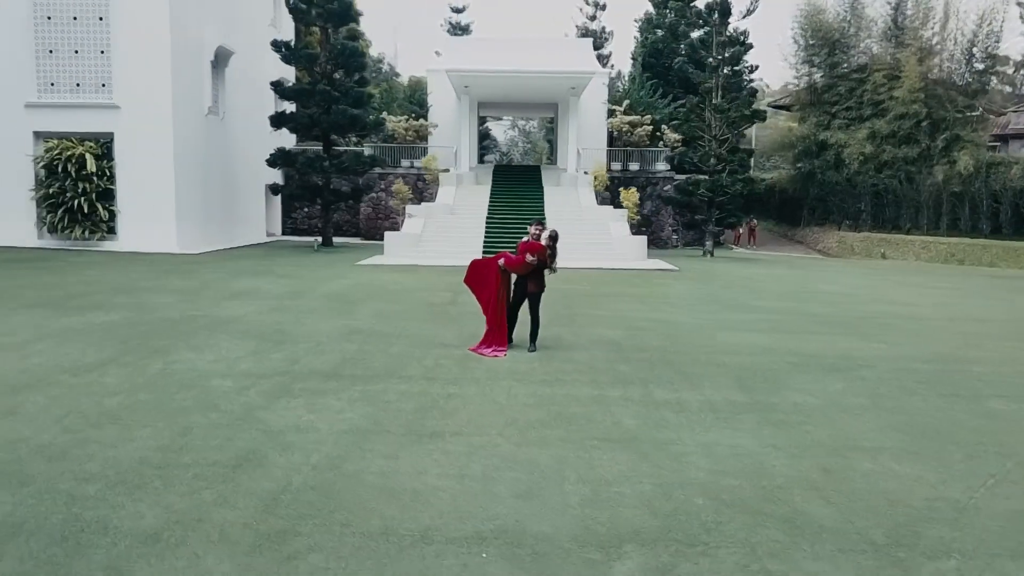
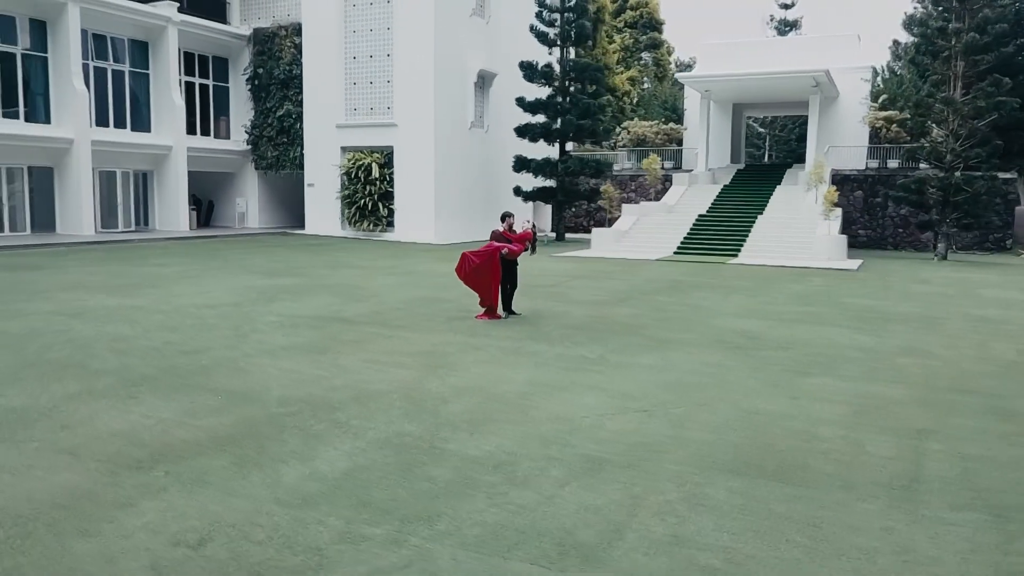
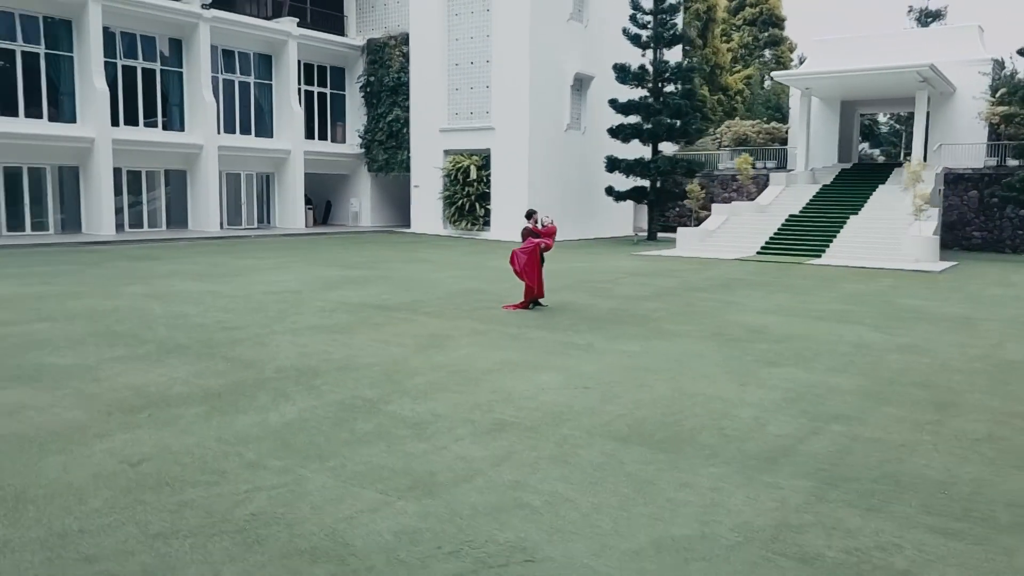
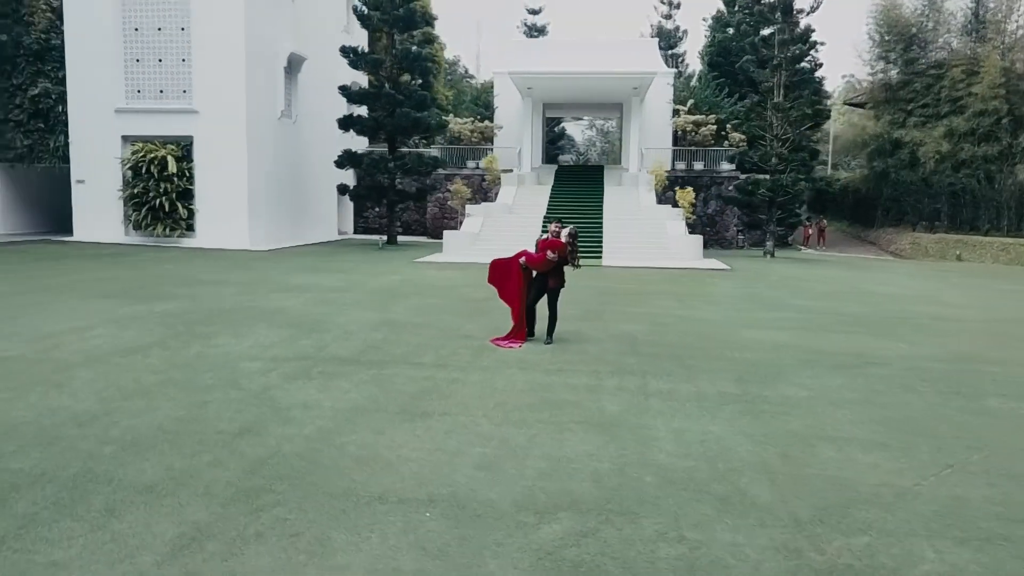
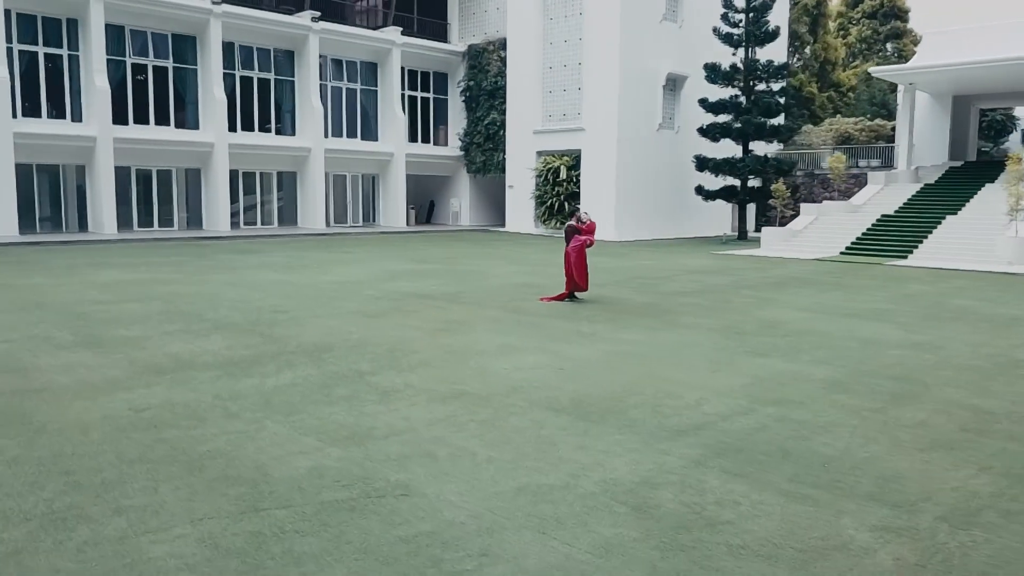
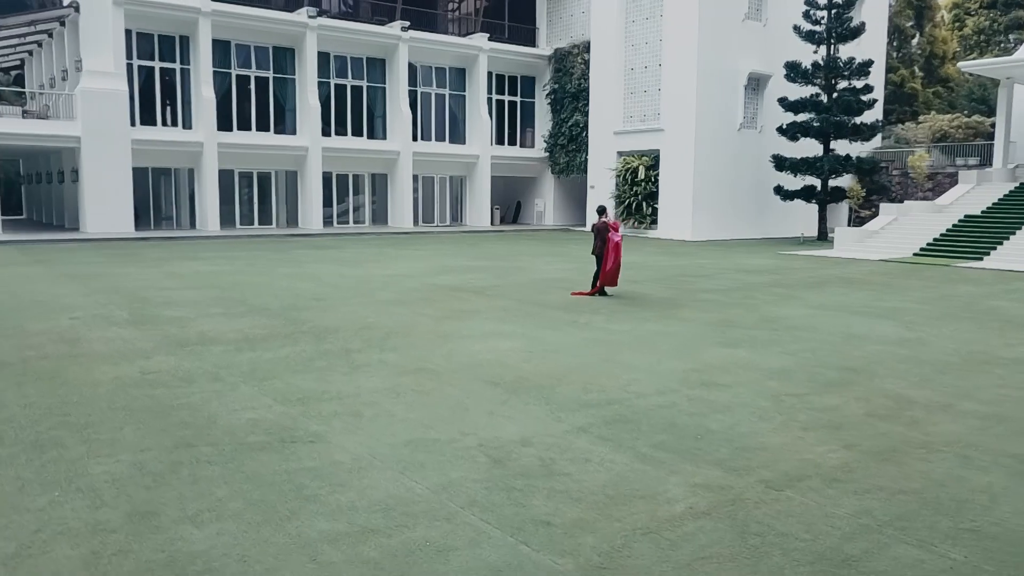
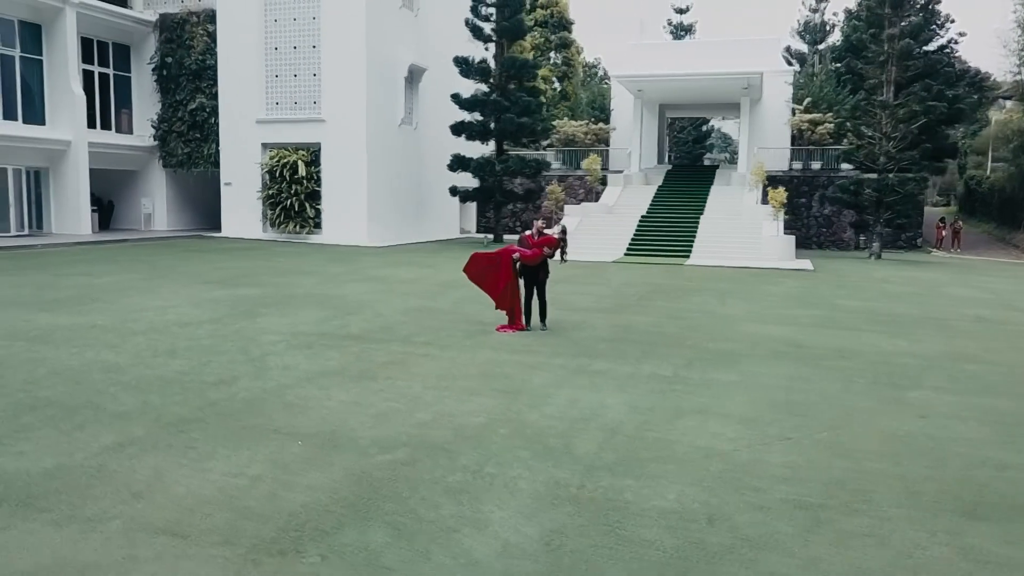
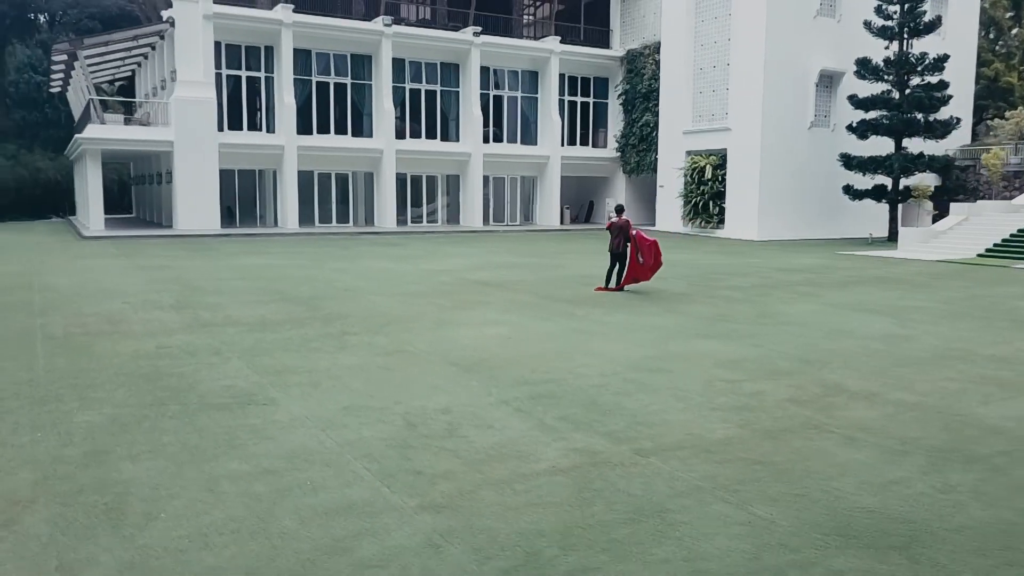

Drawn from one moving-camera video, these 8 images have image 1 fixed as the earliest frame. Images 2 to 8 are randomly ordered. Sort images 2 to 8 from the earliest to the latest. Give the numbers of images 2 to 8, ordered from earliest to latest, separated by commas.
4, 7, 2, 3, 5, 6, 8
